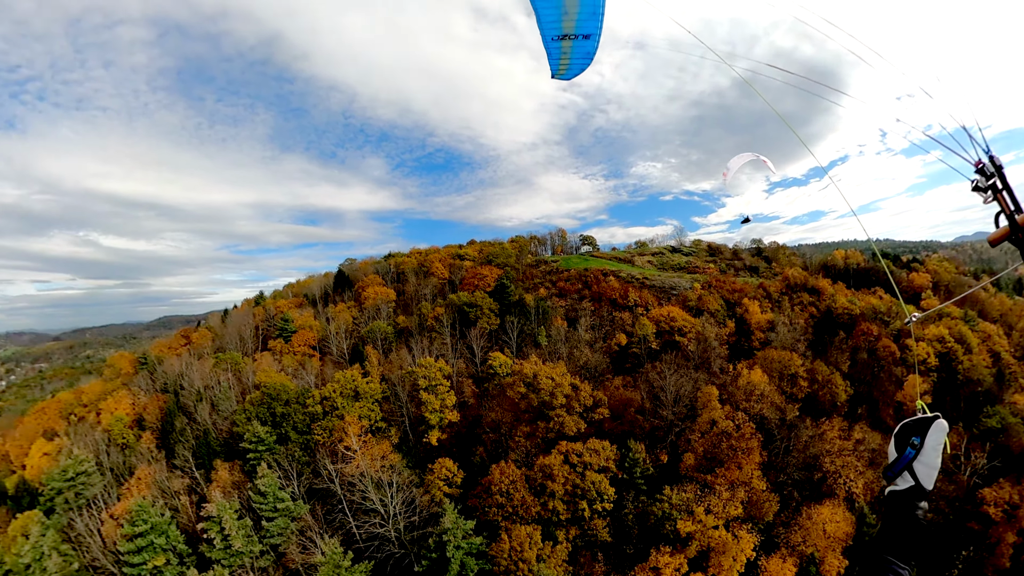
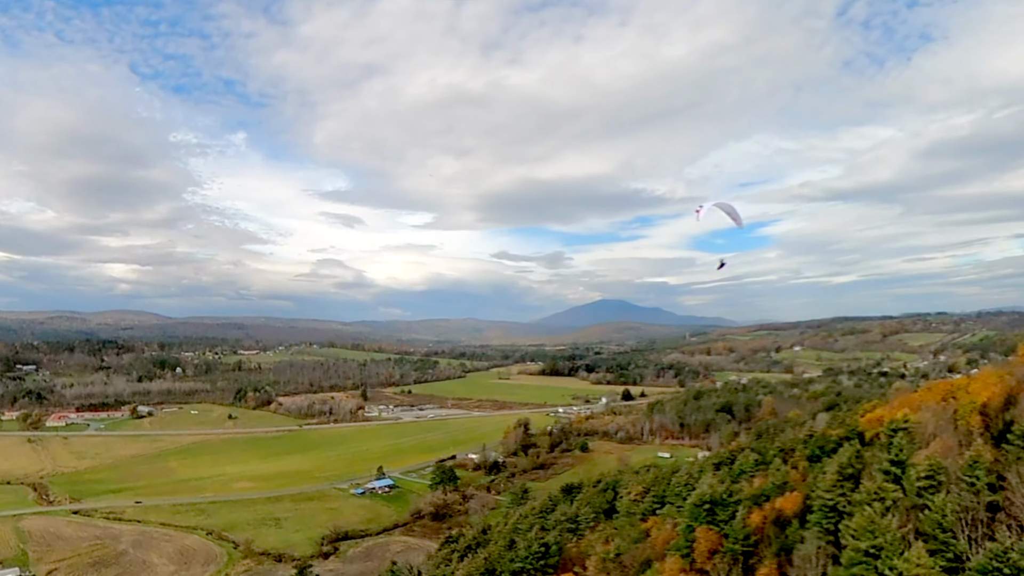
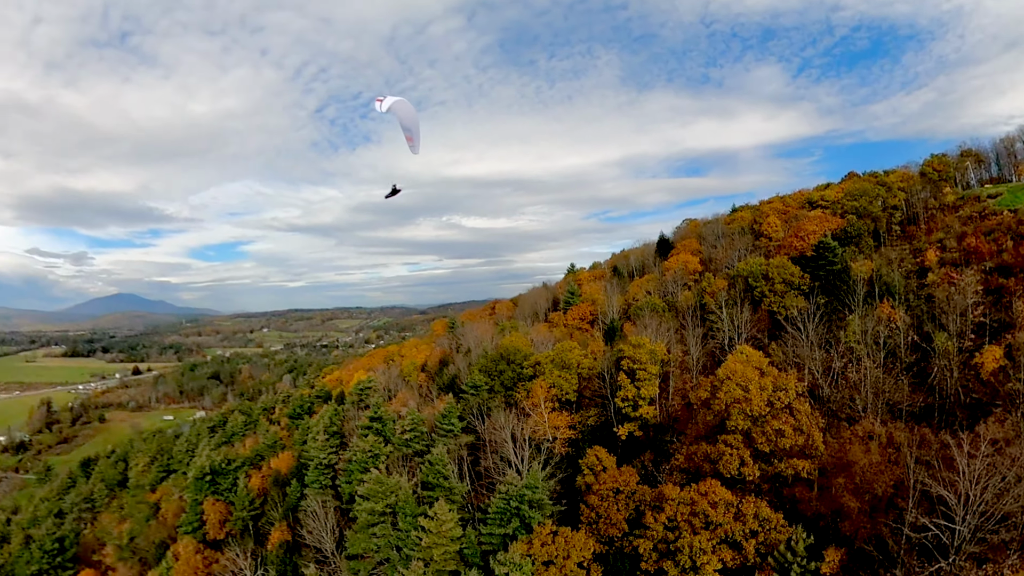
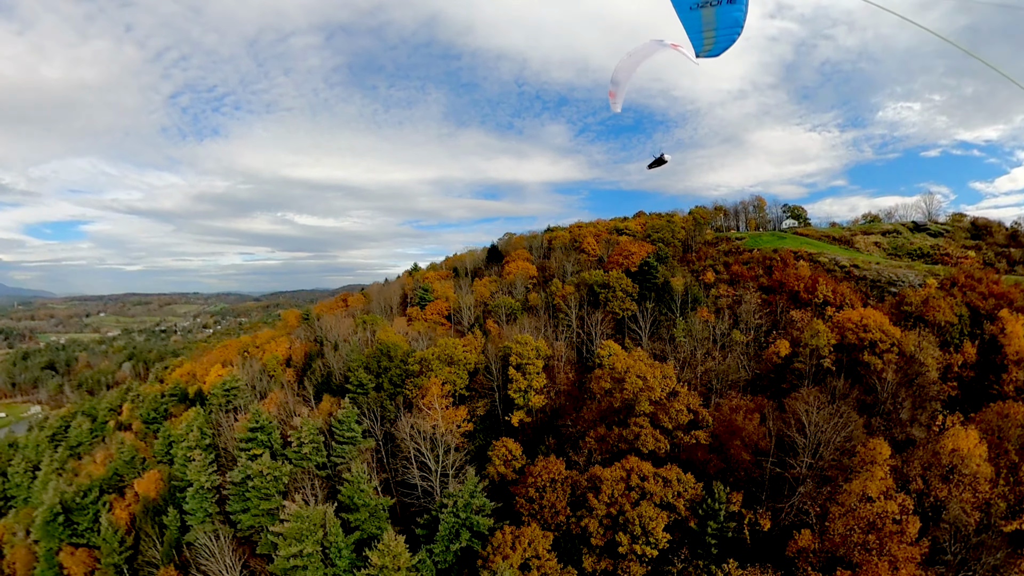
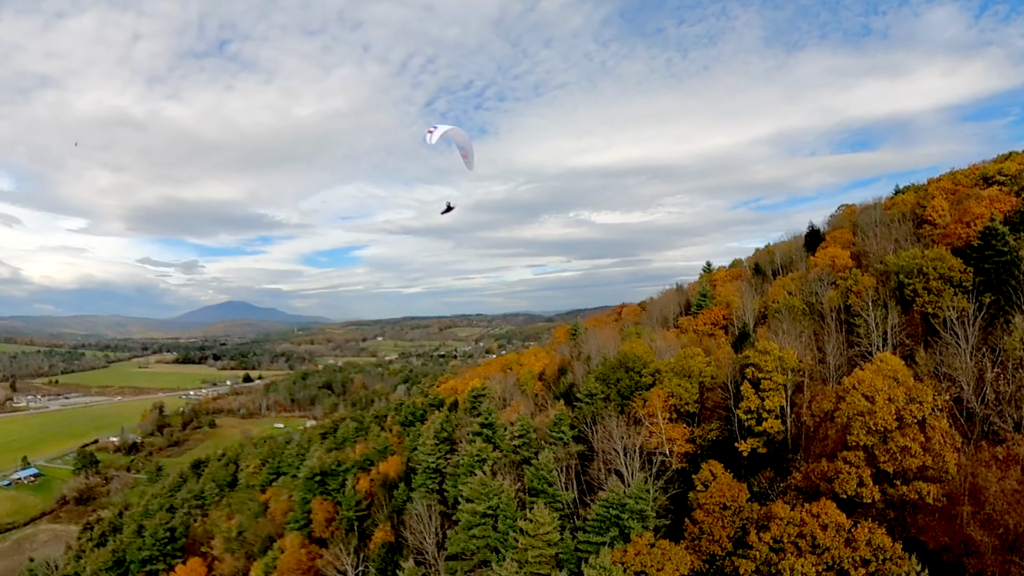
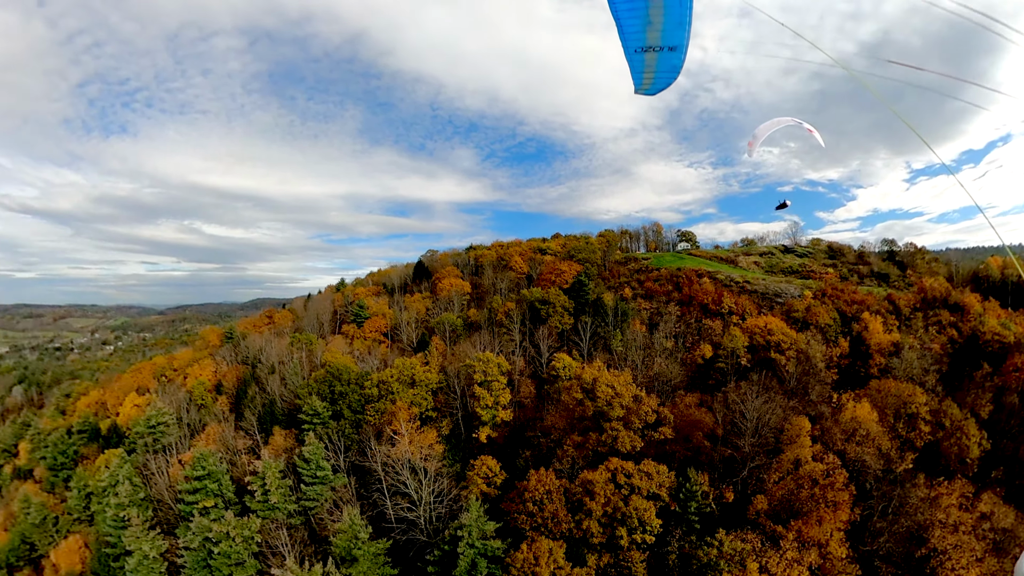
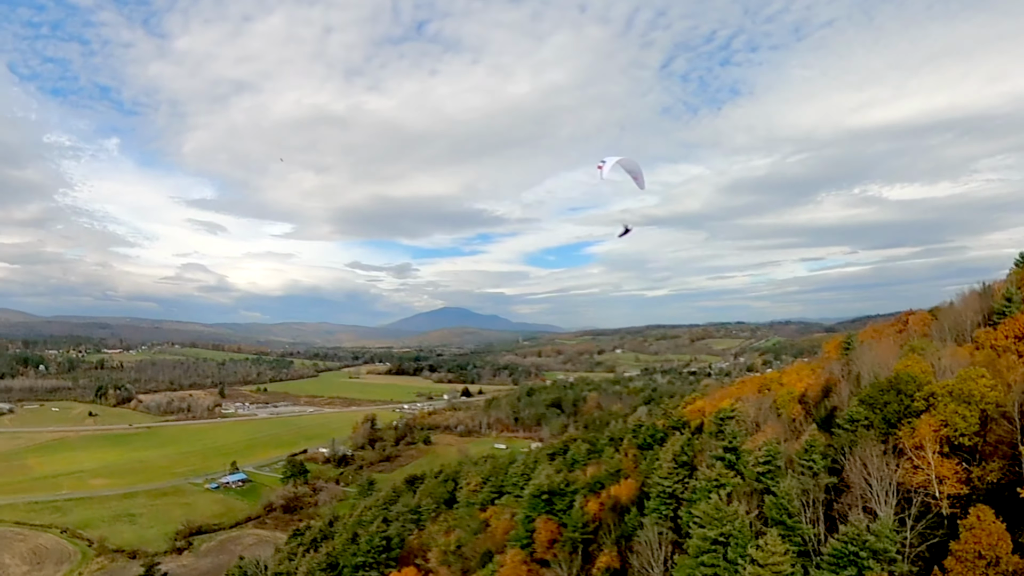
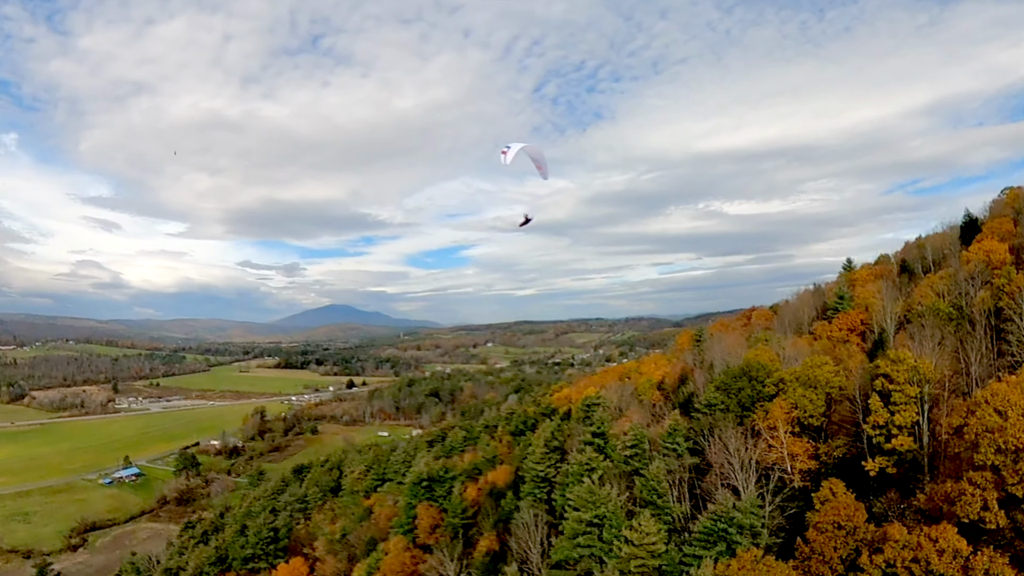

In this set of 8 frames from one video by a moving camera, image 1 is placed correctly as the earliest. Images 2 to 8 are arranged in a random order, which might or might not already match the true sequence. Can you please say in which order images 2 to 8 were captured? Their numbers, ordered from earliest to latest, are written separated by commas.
6, 4, 3, 5, 8, 7, 2
